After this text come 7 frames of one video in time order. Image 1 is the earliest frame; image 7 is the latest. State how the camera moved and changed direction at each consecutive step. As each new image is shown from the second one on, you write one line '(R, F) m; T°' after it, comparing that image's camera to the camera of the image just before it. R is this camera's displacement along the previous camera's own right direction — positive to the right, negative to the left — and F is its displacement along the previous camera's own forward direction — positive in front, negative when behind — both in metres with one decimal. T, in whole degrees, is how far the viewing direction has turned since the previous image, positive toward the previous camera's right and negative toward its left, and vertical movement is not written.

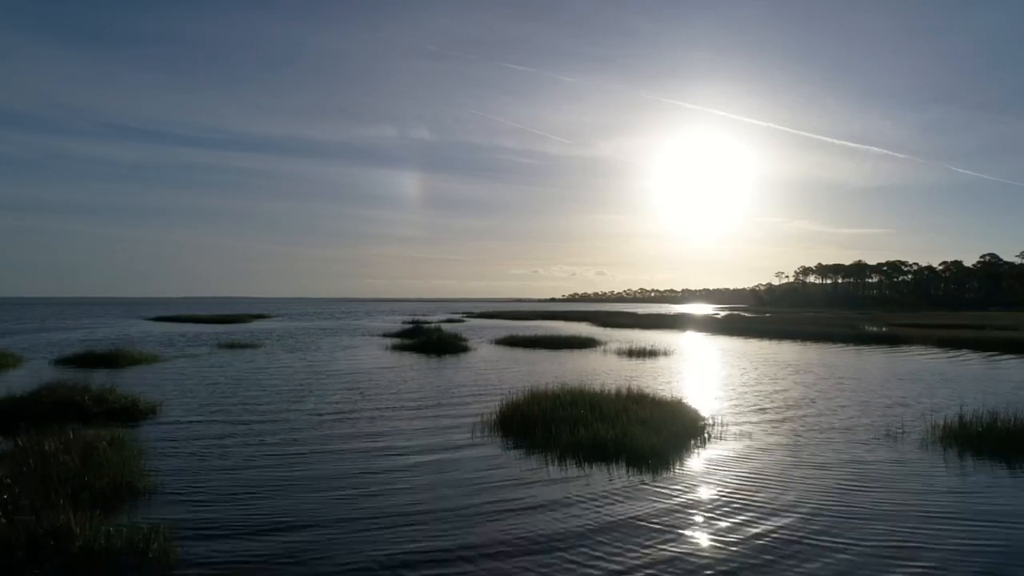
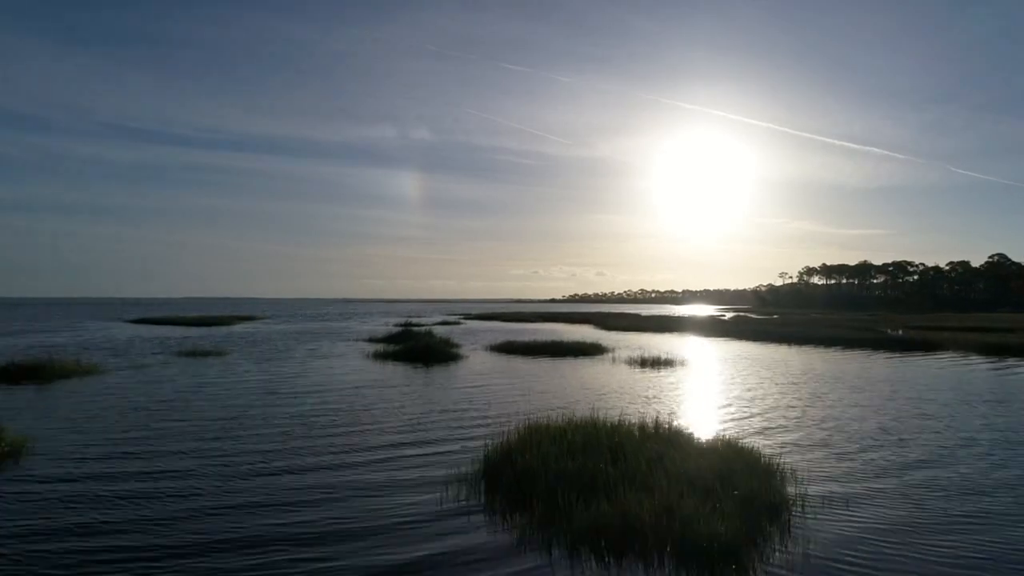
(+0.2, +4.7) m; 0°
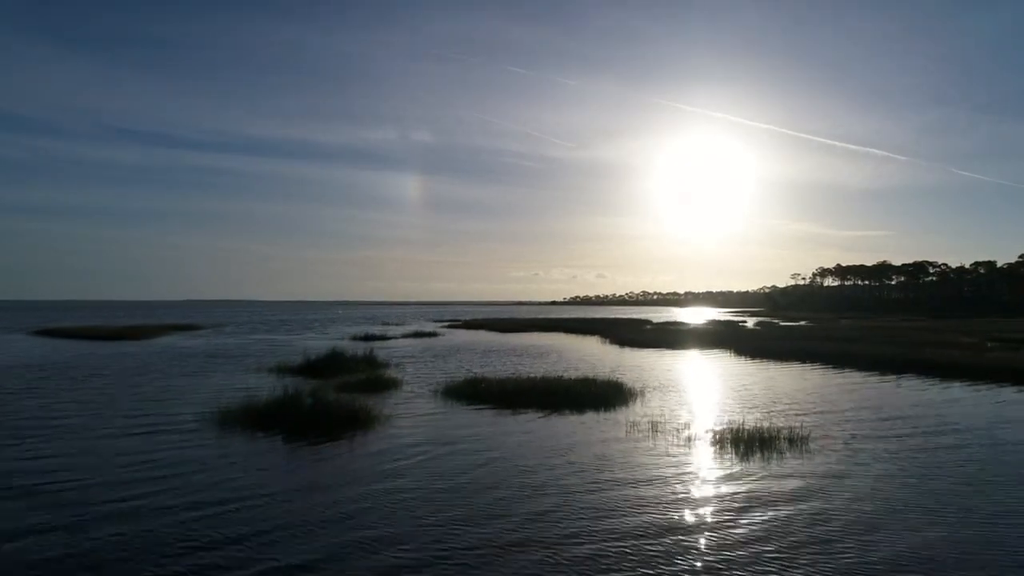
(+1.3, +16.9) m; 0°
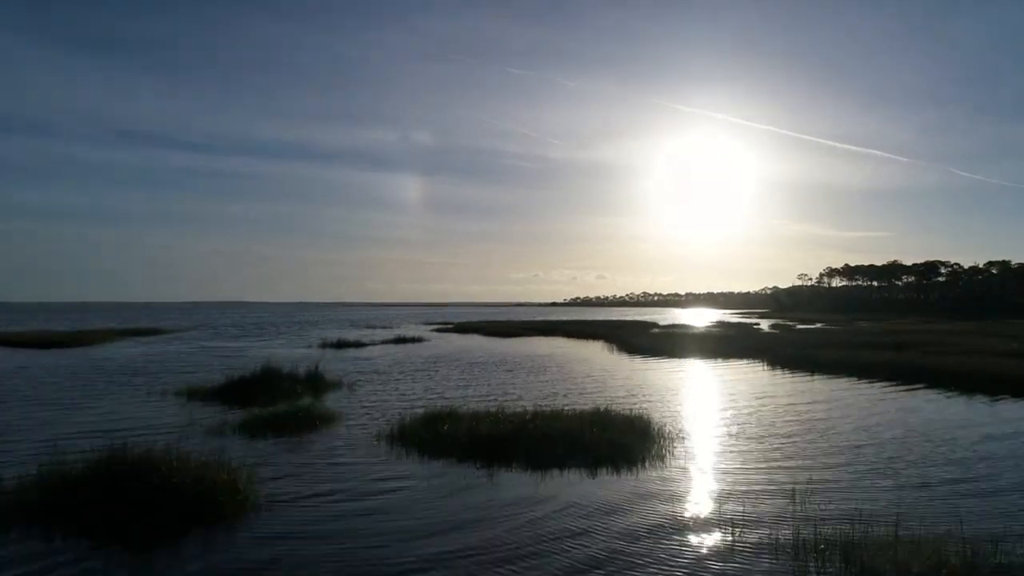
(+0.6, +8.7) m; 0°
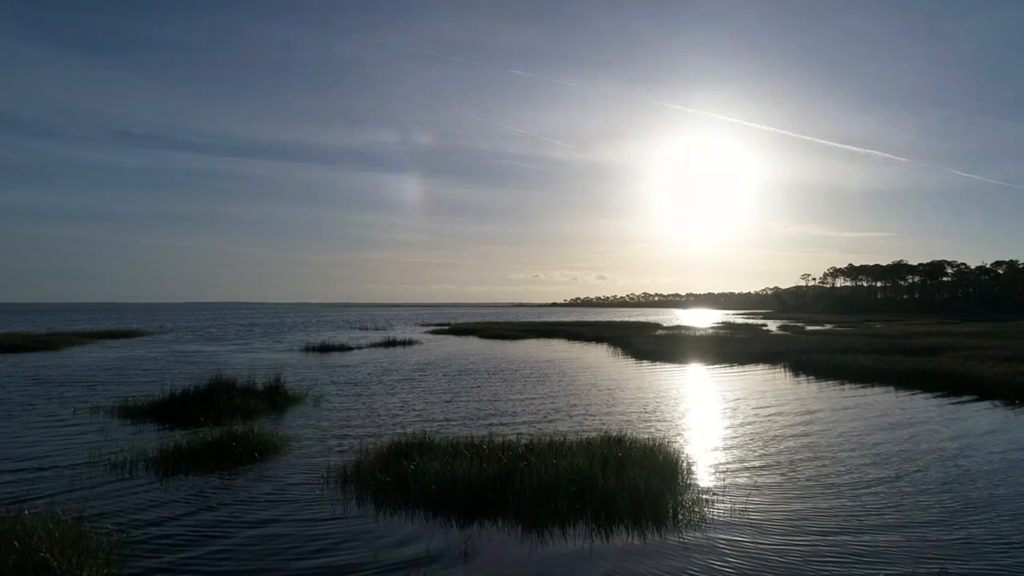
(+0.2, +4.4) m; 0°
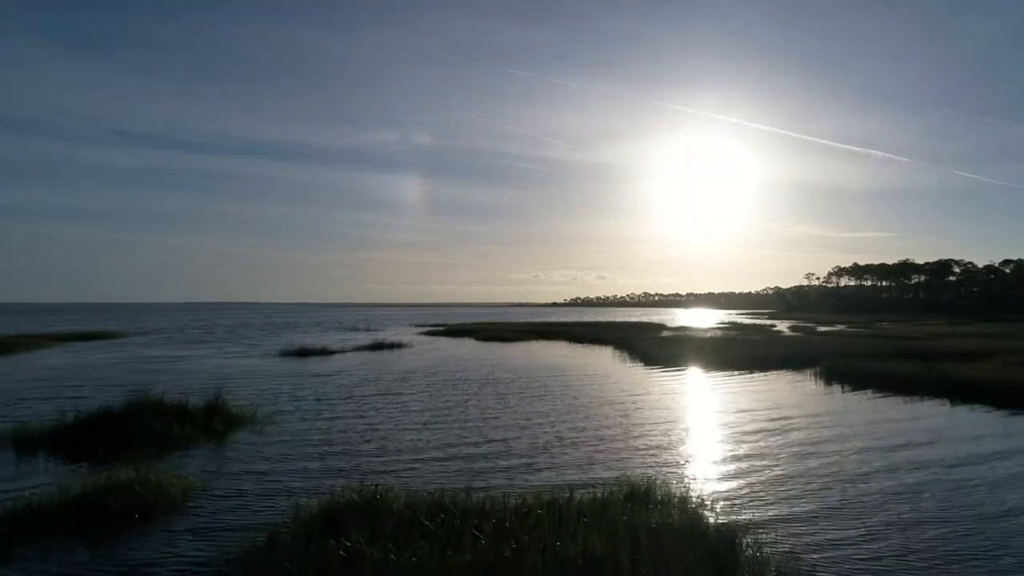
(+0.2, +4.8) m; 0°
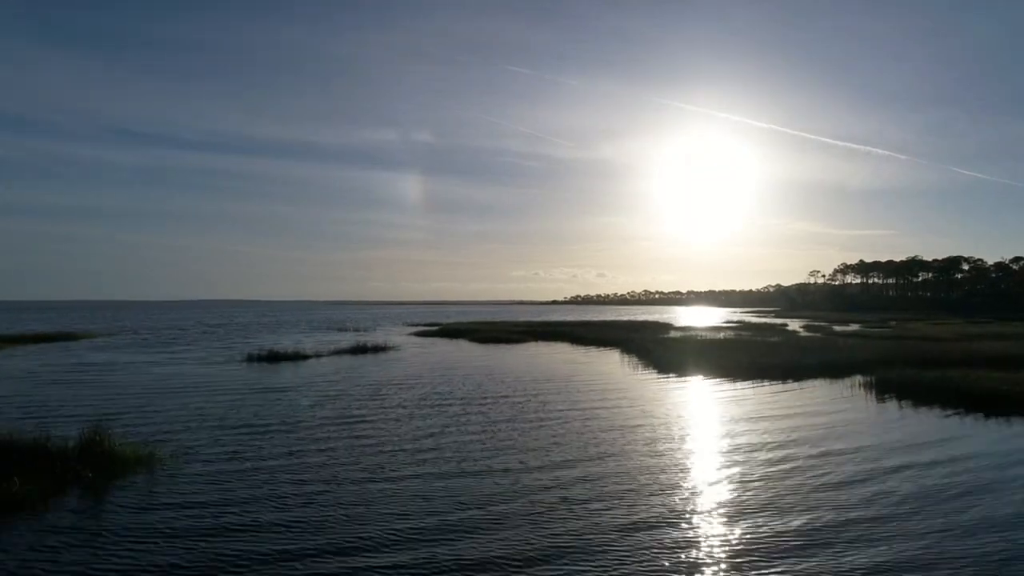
(+0.2, +5.9) m; 0°
